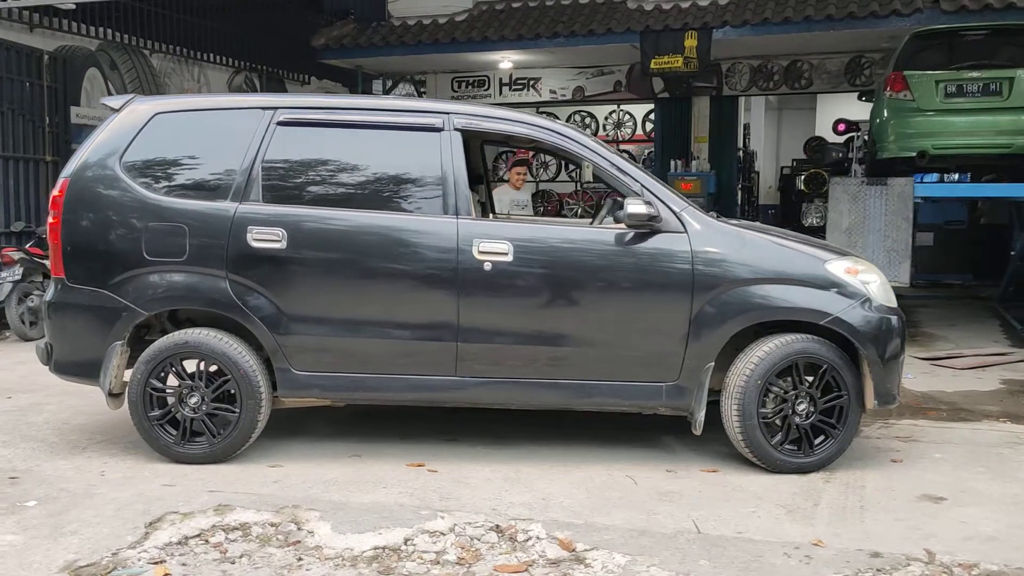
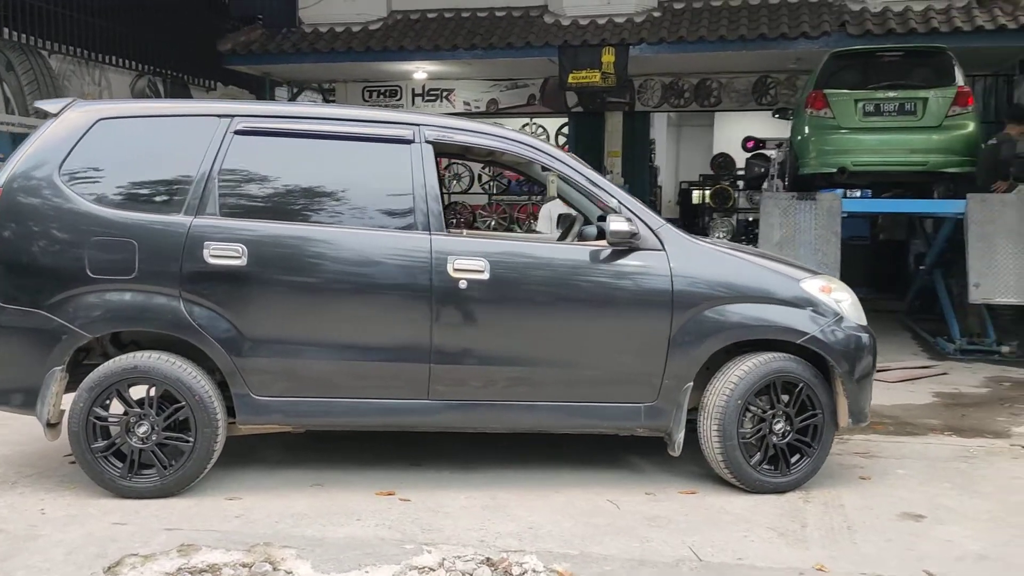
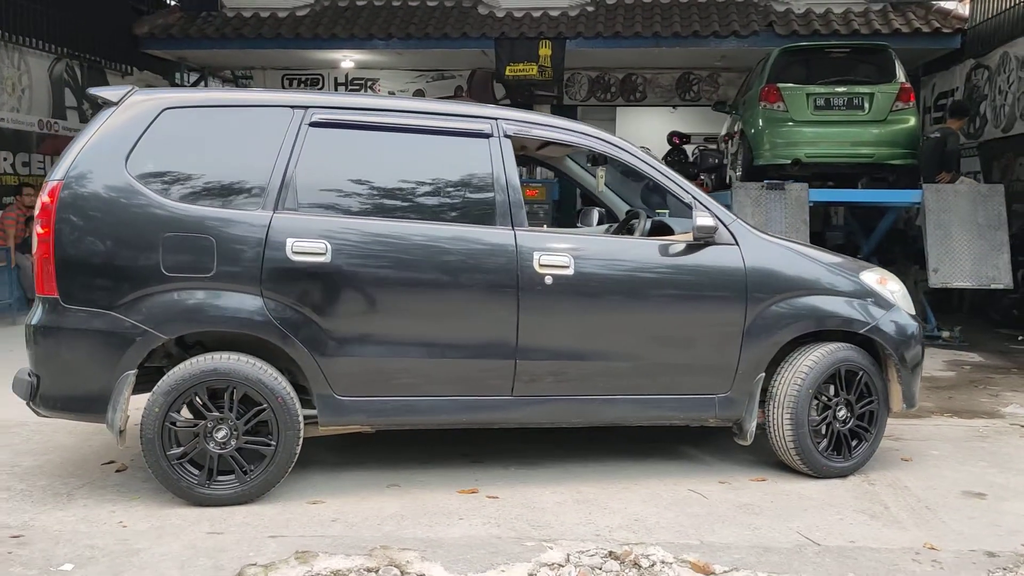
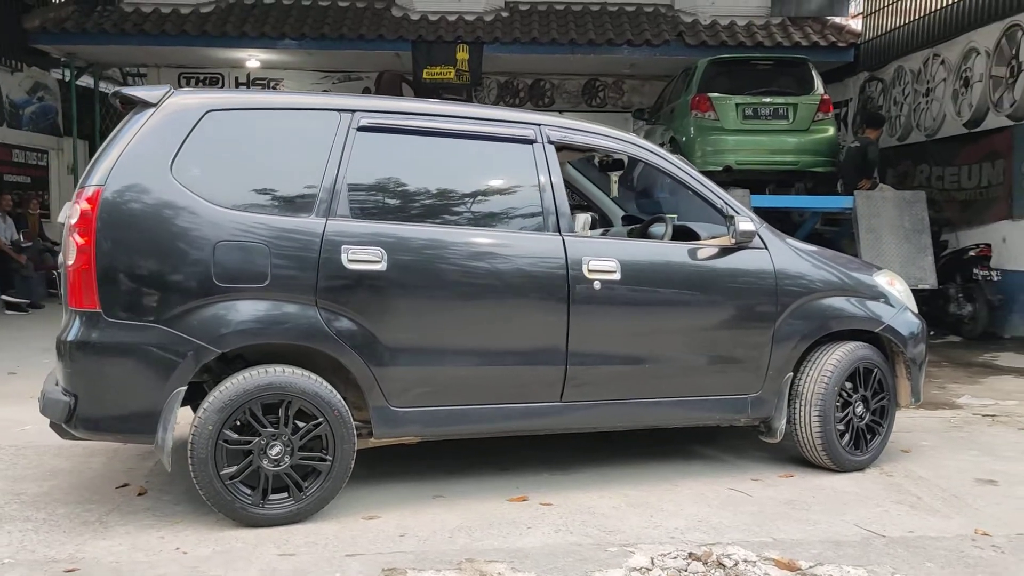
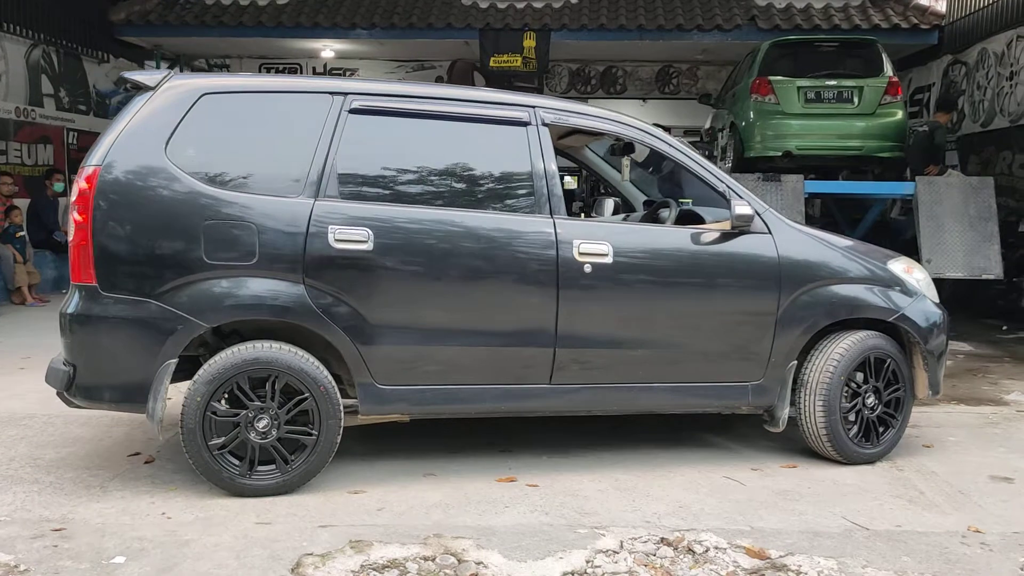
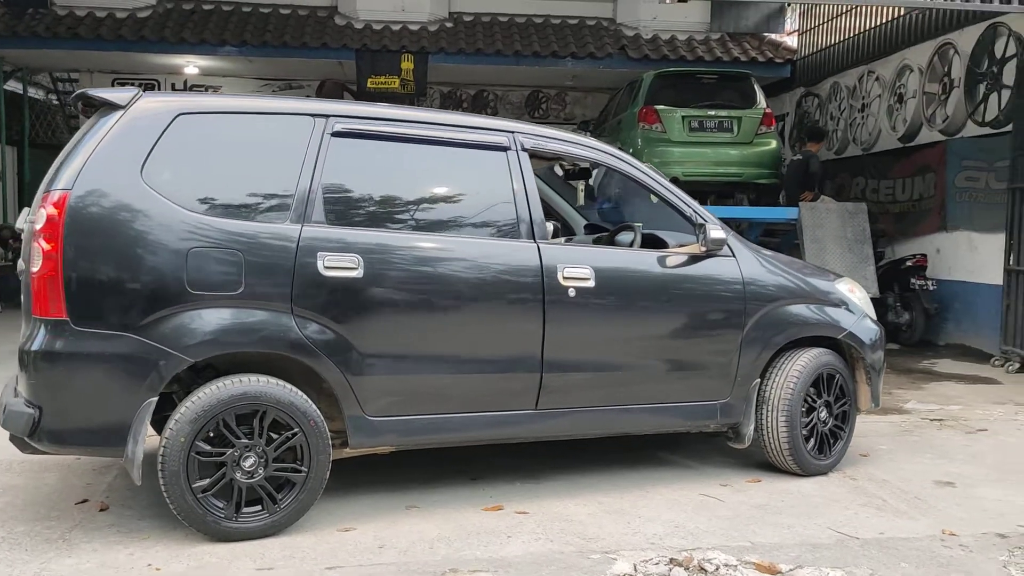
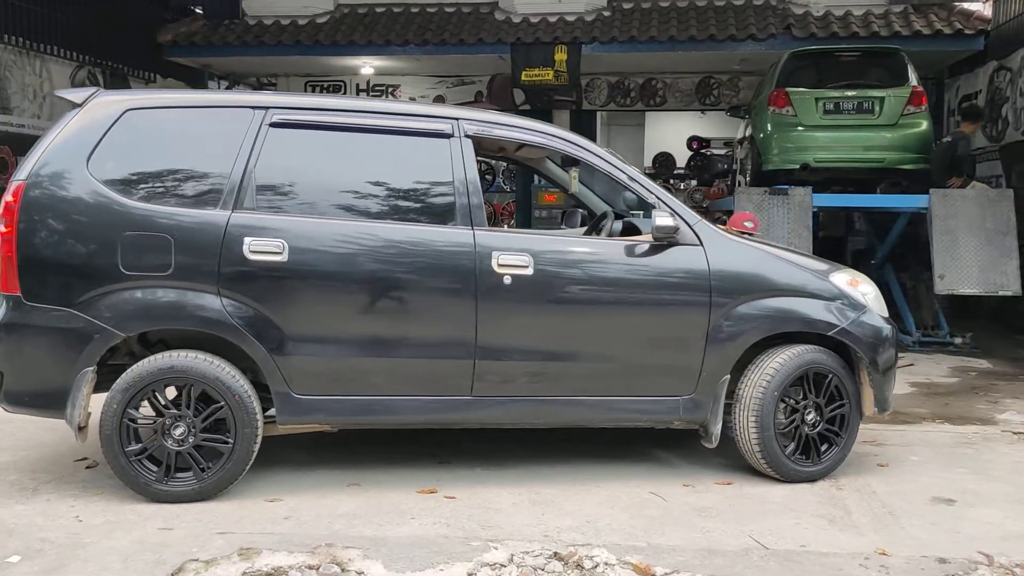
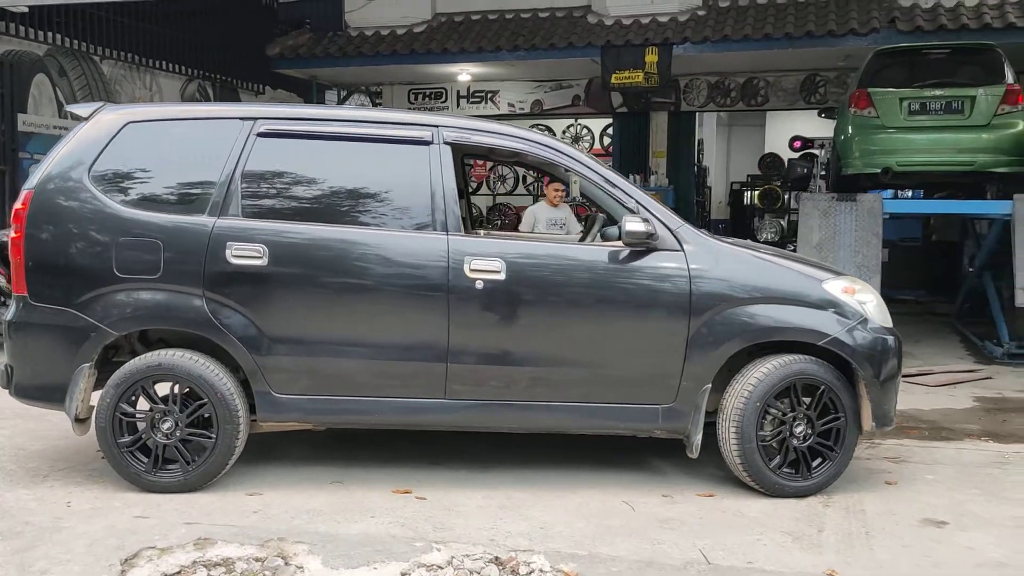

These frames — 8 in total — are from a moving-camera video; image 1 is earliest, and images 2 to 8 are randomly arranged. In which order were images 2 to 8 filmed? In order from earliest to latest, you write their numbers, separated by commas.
8, 2, 7, 3, 5, 4, 6
